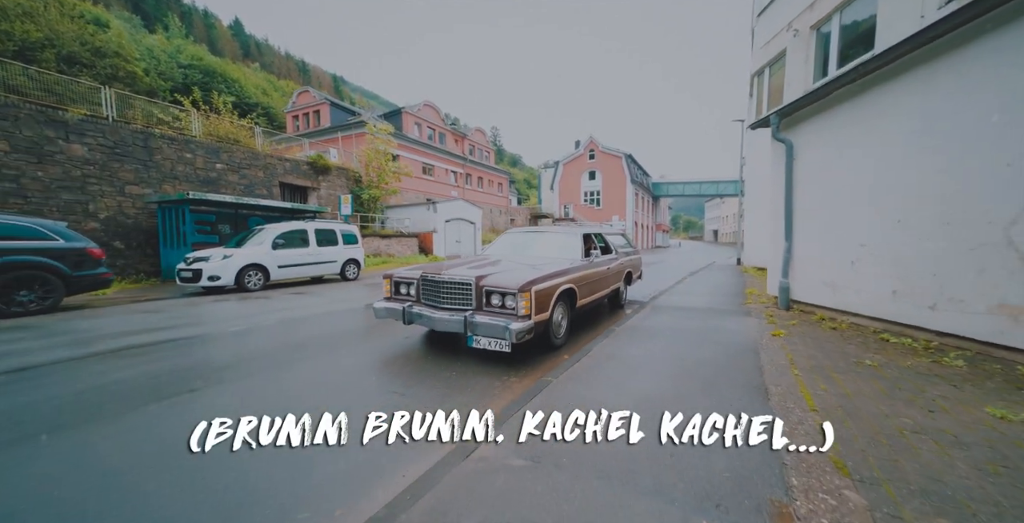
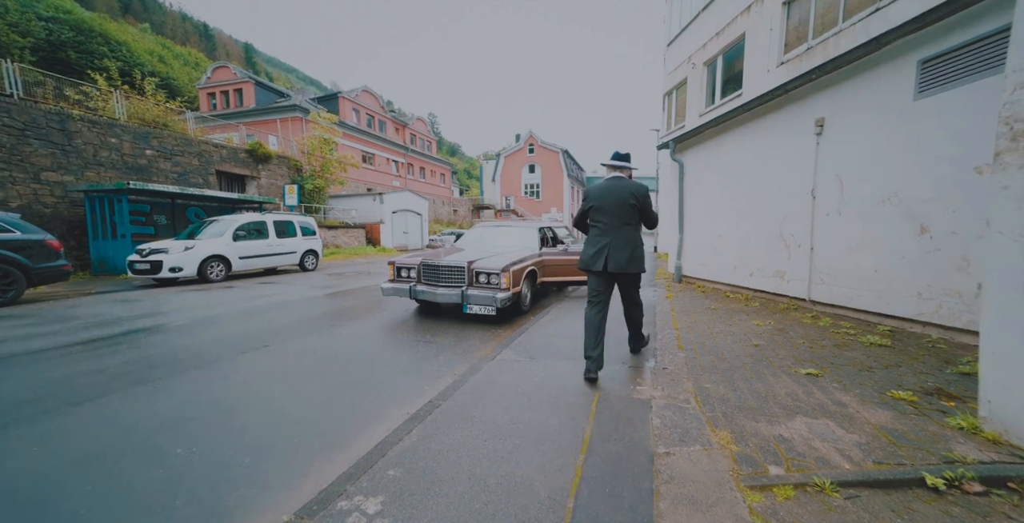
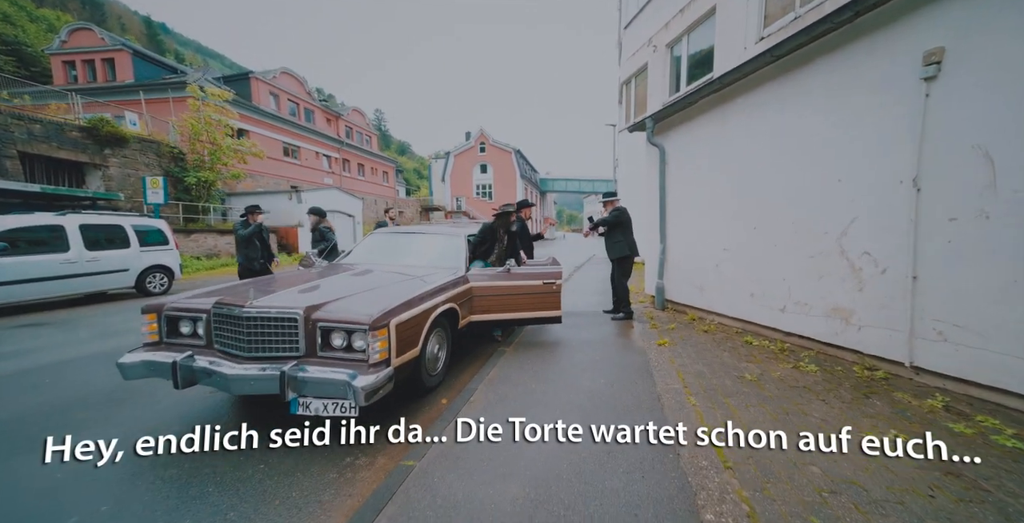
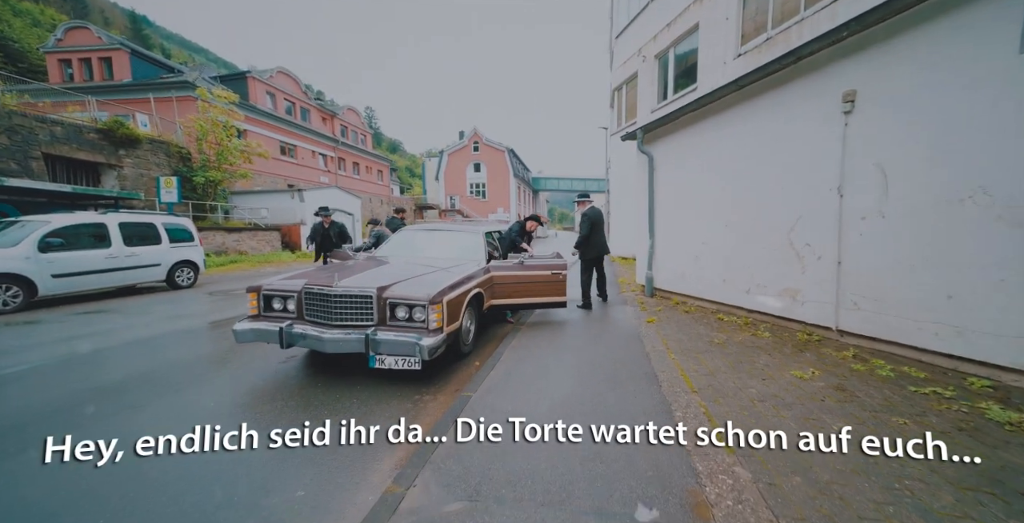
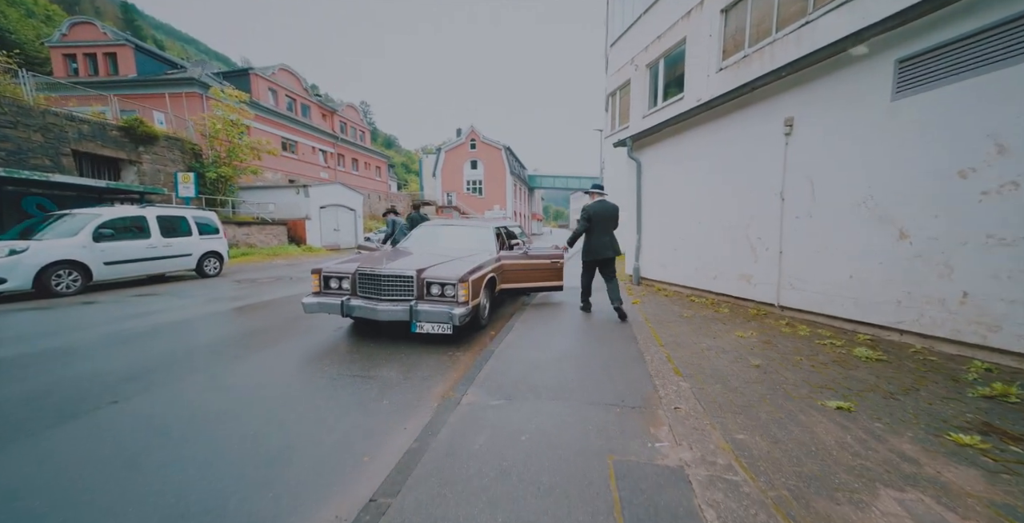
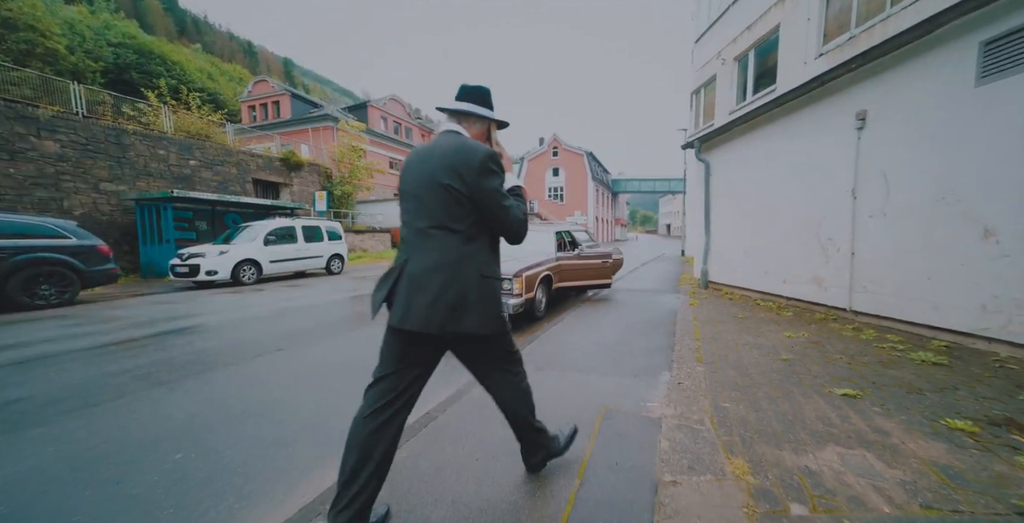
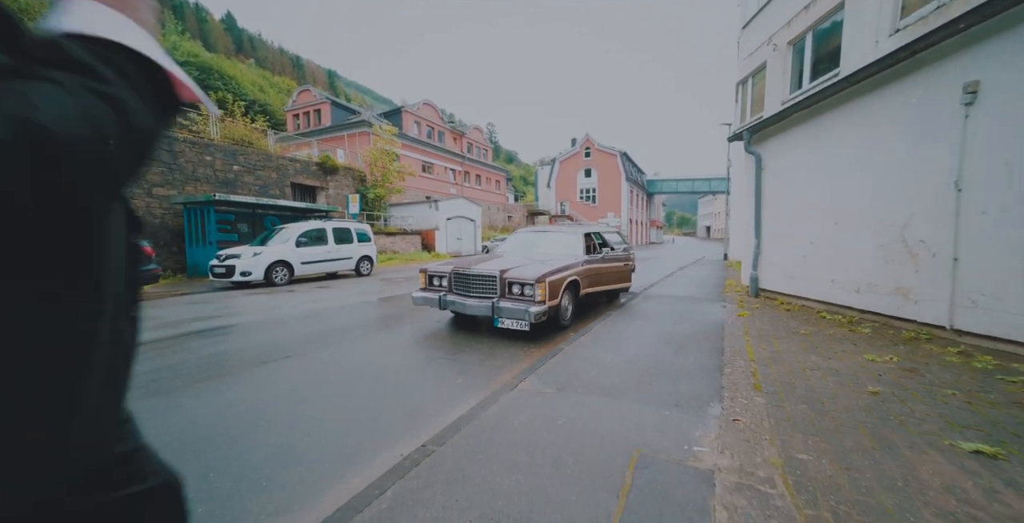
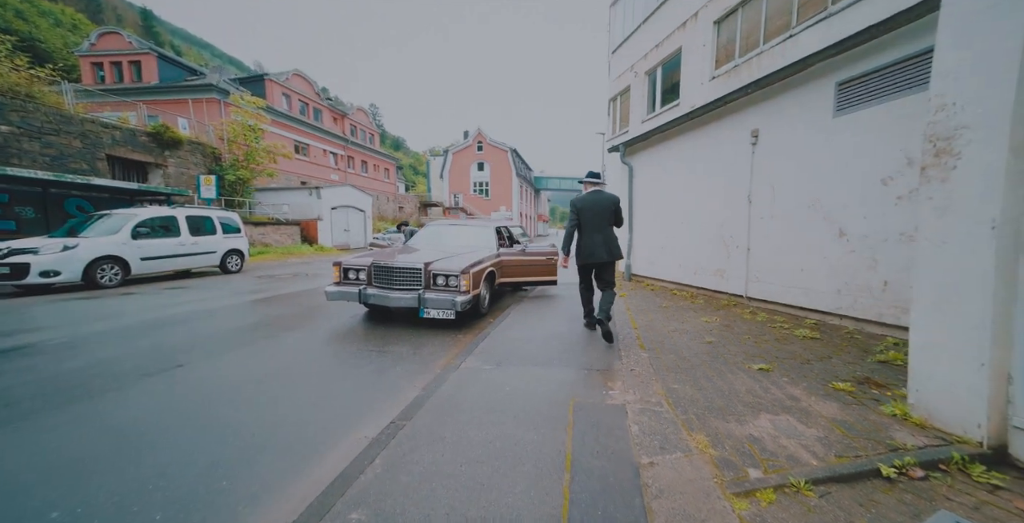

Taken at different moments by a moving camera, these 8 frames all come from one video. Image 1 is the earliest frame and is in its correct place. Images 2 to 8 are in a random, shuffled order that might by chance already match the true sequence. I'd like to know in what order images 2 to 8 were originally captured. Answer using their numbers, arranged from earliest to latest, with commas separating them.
7, 6, 2, 8, 5, 4, 3
